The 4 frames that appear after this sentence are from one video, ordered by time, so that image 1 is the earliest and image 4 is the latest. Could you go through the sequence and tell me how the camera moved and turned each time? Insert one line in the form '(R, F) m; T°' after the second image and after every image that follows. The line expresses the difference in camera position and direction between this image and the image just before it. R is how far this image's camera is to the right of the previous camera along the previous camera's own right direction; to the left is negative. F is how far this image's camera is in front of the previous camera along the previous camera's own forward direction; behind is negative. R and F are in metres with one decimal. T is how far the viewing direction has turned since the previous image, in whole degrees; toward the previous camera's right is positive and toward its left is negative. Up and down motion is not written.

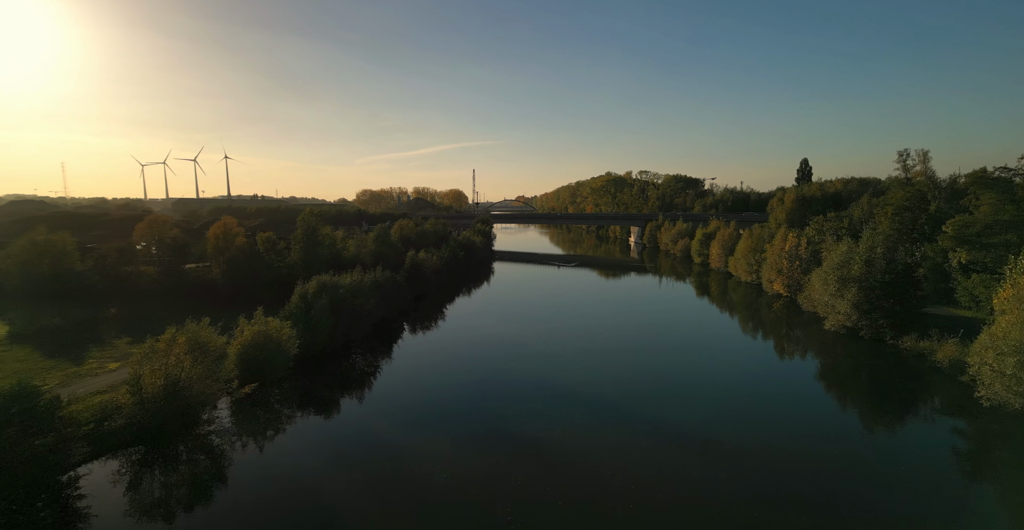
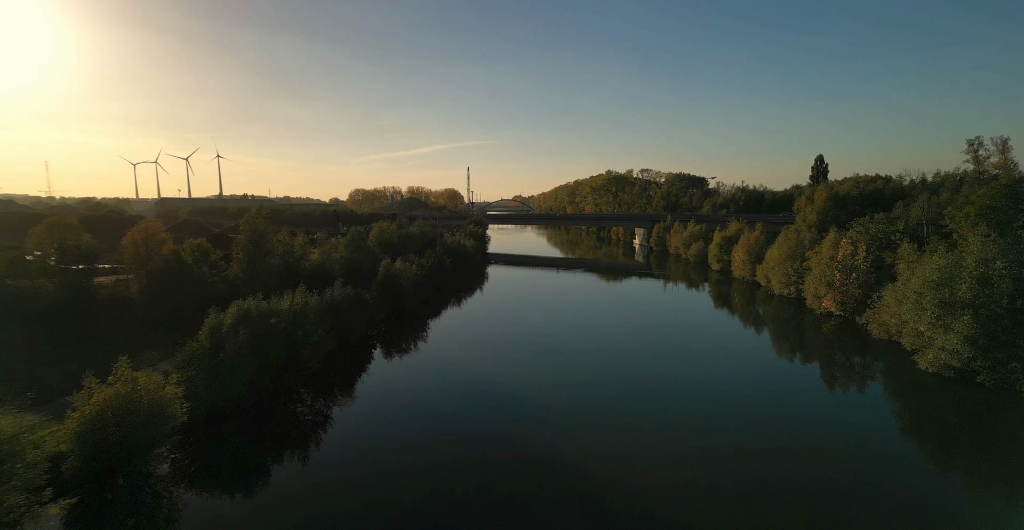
(+0.2, +8.0) m; 0°
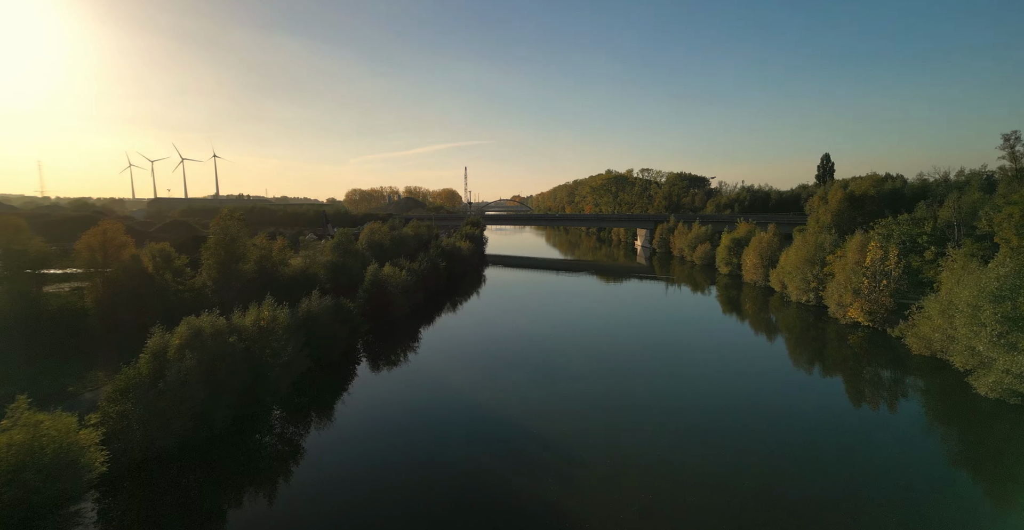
(+0.1, +3.2) m; 0°
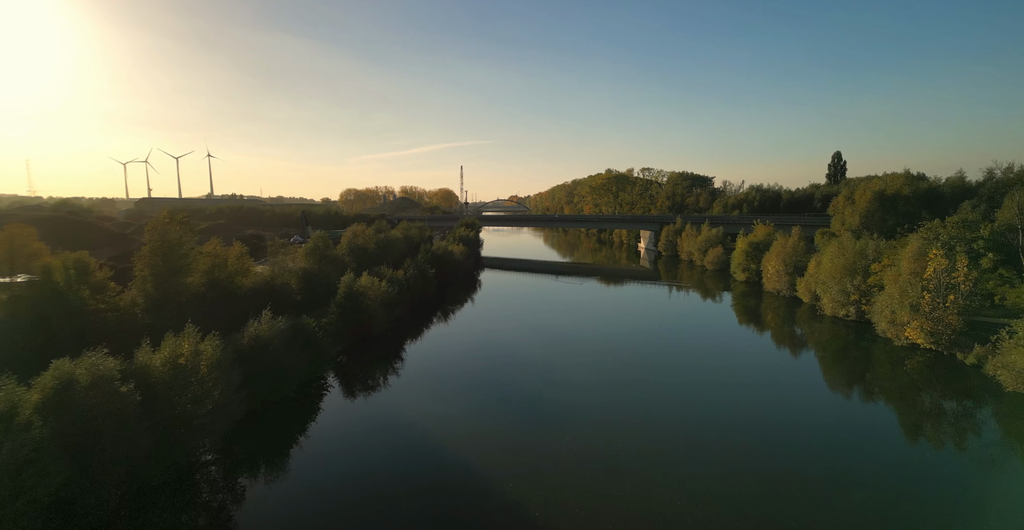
(+0.1, +5.2) m; 0°
